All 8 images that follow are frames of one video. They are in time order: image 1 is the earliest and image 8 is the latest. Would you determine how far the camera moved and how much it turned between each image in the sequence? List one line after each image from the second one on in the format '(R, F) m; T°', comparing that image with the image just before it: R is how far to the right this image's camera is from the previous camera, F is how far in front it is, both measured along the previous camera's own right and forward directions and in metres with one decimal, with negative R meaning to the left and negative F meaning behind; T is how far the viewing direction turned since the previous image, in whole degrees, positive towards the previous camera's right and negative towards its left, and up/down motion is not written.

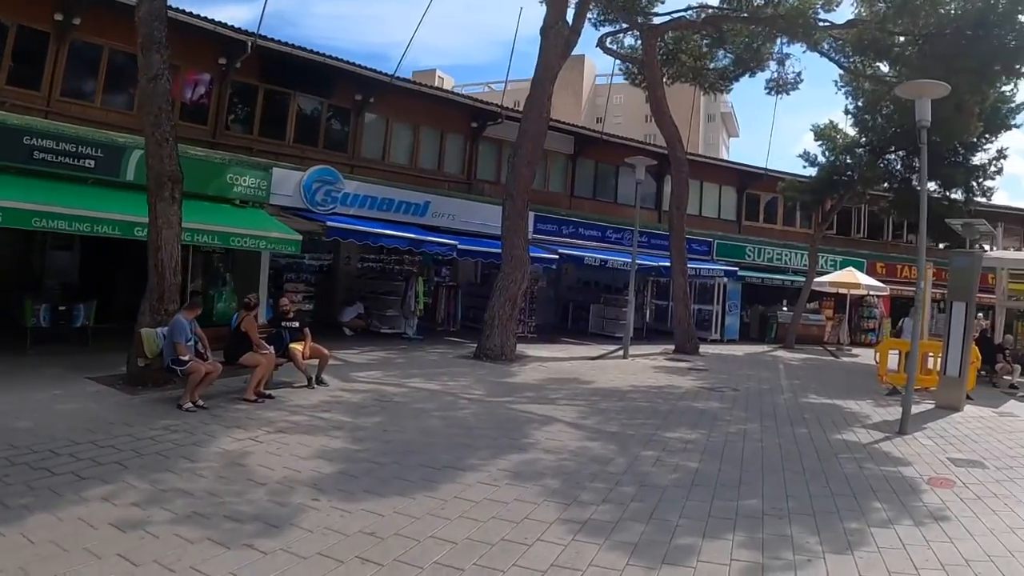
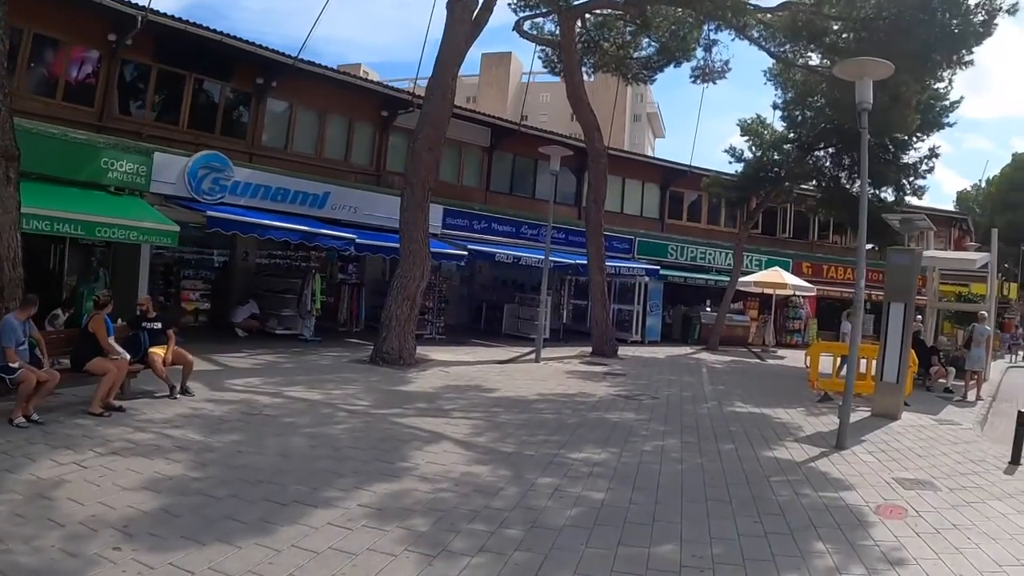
(+0.3, +1.4) m; +4°
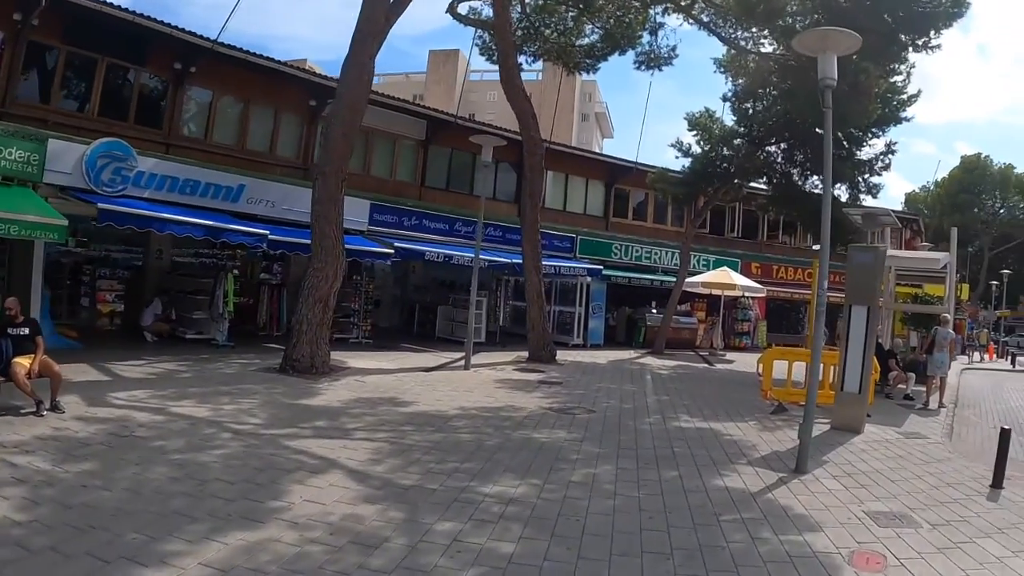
(+0.3, +1.2) m; +3°
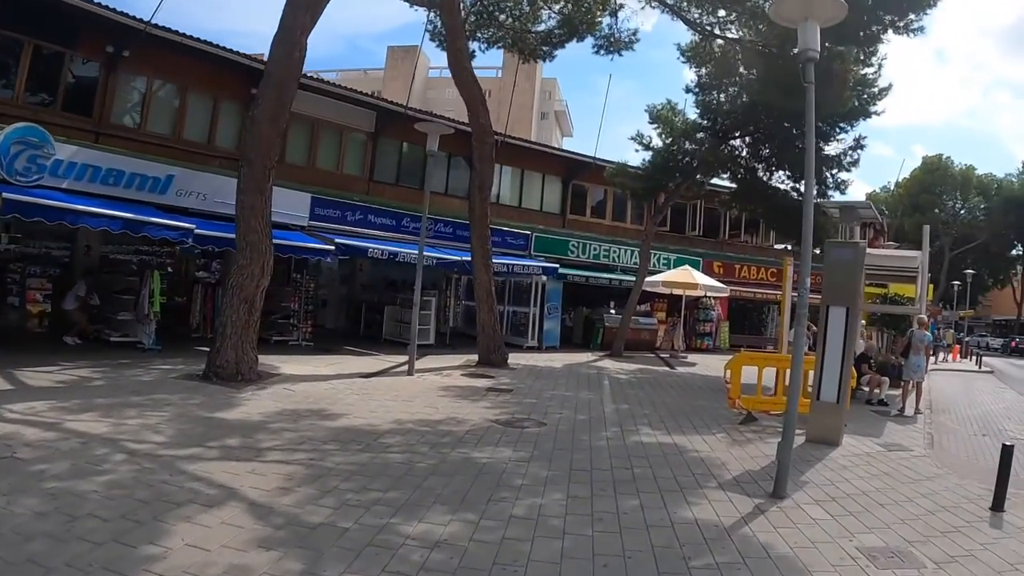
(+0.1, +1.0) m; +2°
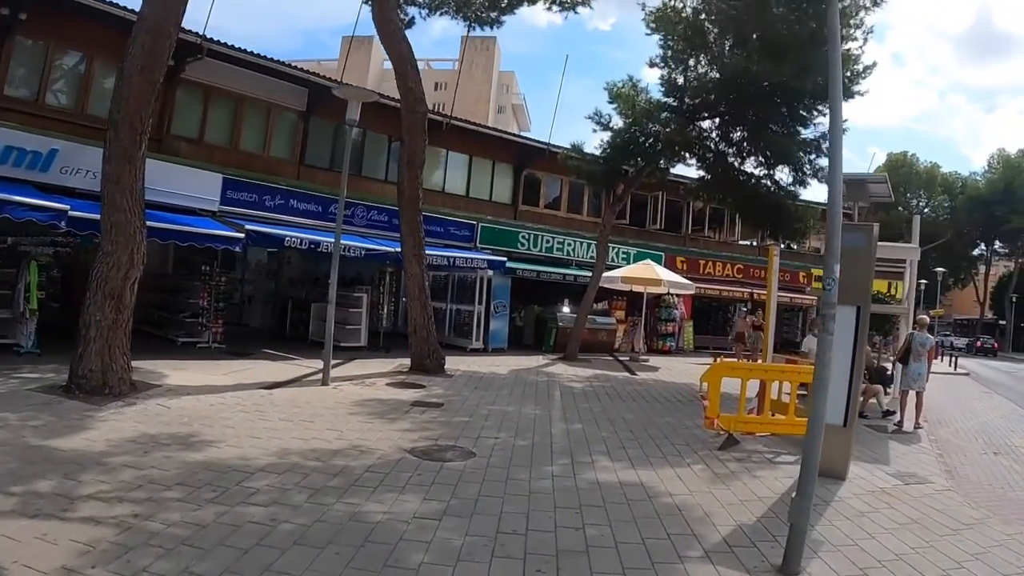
(+0.2, +1.9) m; +2°
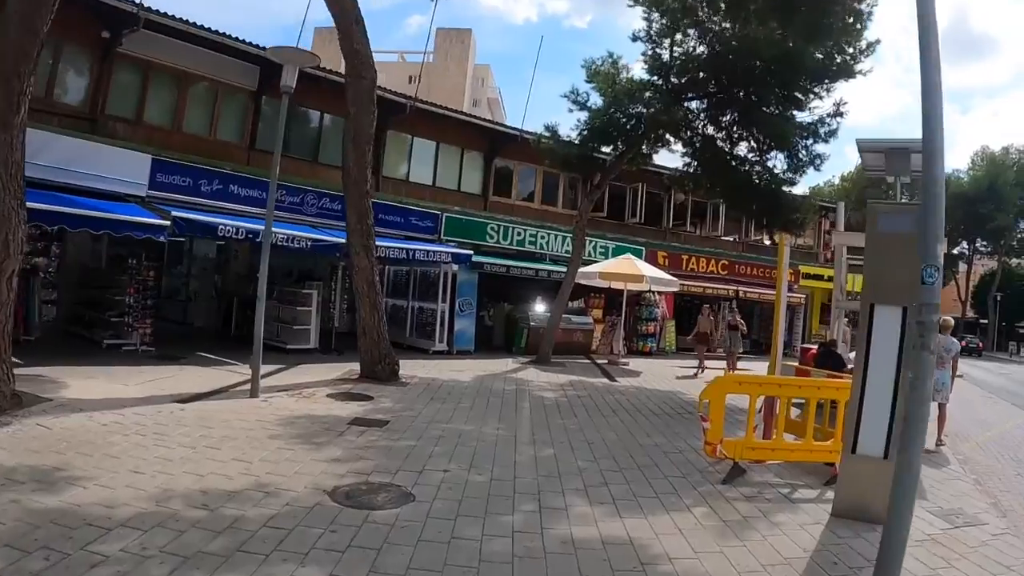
(+0.1, +1.5) m; +1°
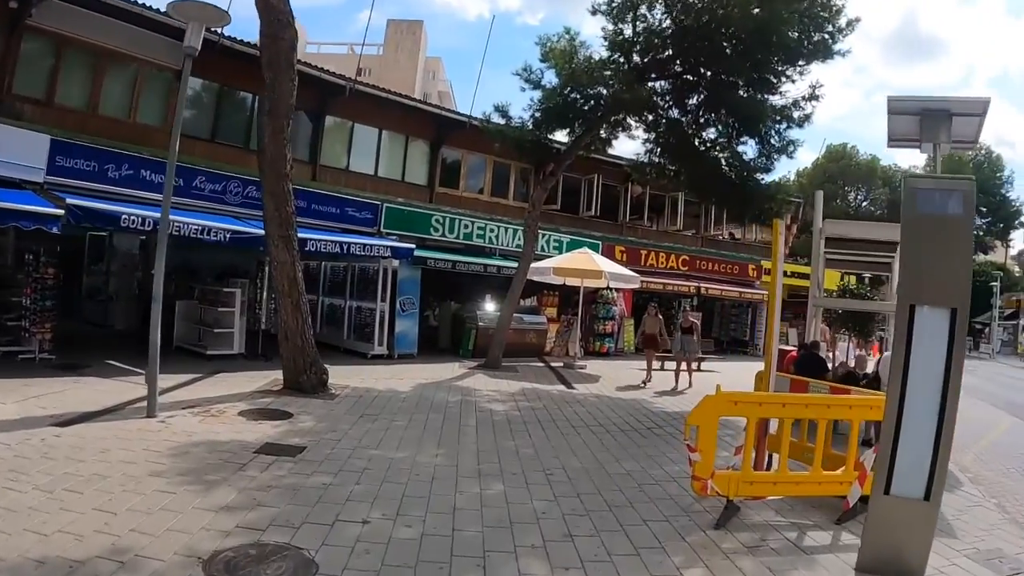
(+0.1, +1.3) m; +2°
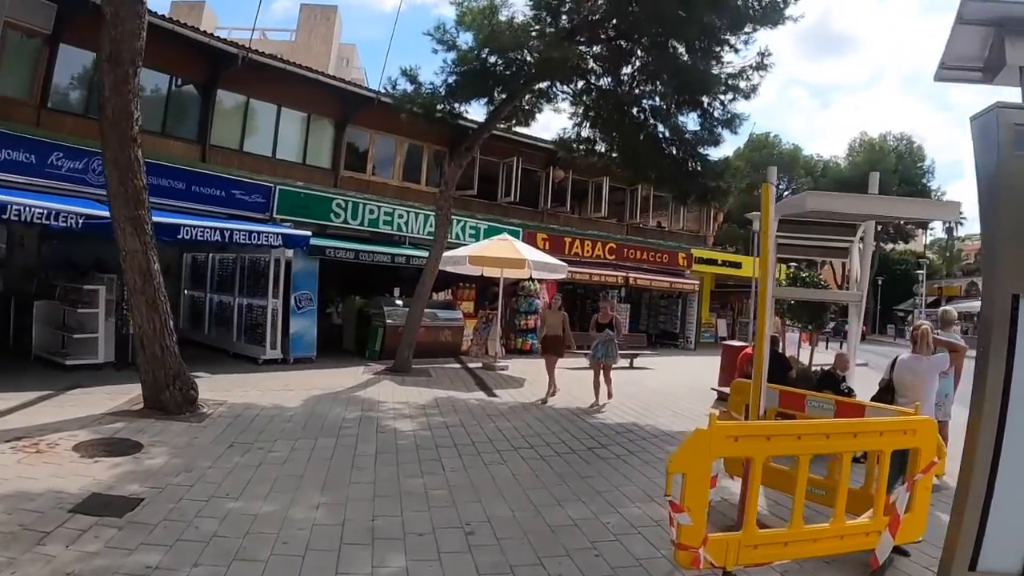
(0.0, +1.5) m; +4°
